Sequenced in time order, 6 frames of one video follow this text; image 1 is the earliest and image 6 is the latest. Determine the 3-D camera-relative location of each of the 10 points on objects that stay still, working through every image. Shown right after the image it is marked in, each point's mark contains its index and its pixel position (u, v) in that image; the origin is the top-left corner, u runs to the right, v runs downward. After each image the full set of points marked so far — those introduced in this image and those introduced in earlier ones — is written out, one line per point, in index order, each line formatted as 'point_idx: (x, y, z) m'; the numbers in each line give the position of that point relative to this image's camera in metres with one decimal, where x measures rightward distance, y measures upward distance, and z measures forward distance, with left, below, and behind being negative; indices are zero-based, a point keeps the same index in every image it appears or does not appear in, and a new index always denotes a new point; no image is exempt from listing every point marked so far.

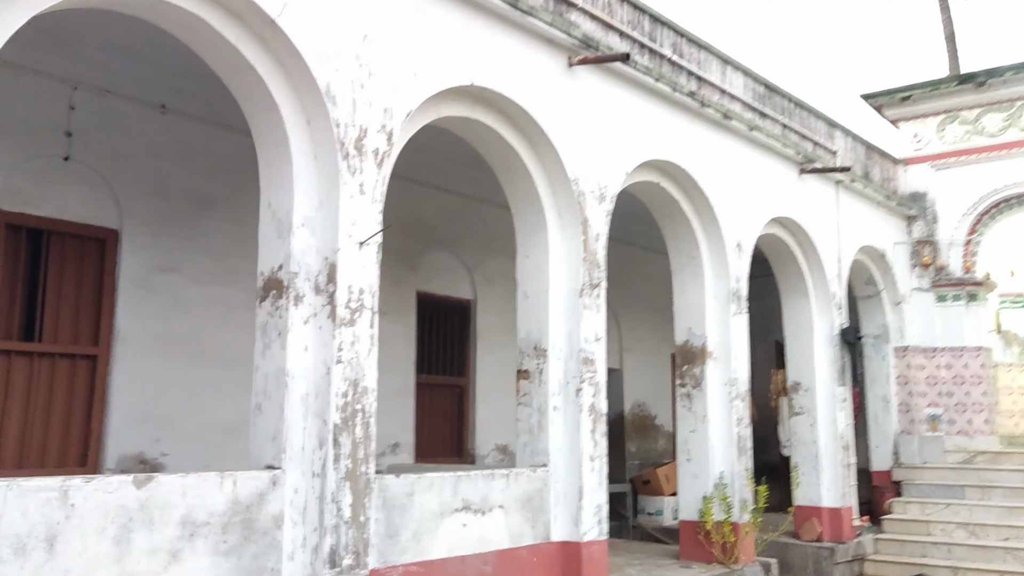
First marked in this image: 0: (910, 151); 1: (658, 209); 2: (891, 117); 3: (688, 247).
0: (+4.6, +1.6, +10.0) m
1: (+1.2, +0.7, +7.1) m
2: (+4.4, +2.0, +10.2) m
3: (+1.5, +0.3, +7.2) m
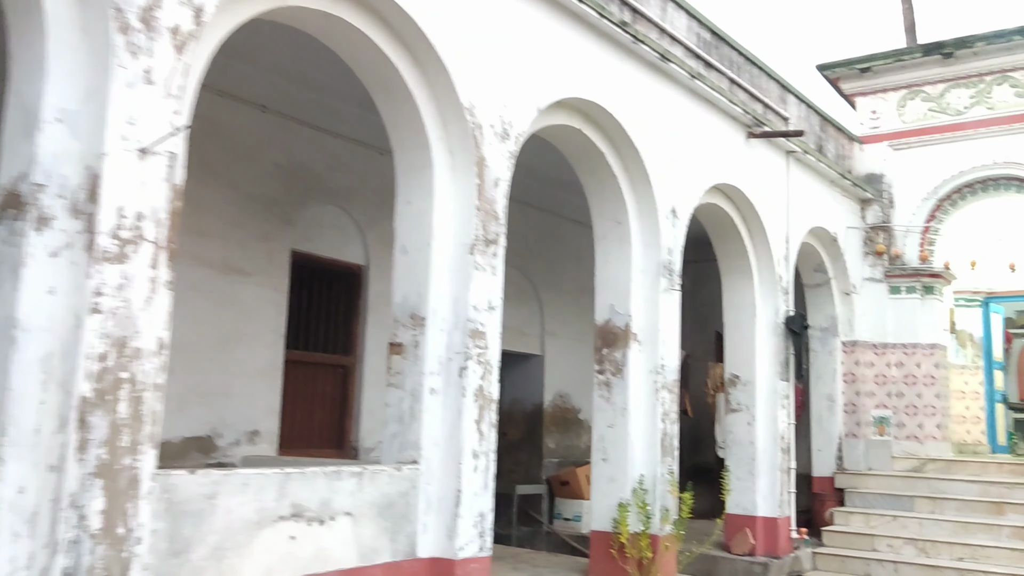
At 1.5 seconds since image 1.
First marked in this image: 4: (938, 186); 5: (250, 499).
0: (+3.8, +1.7, +9.1) m
1: (+0.5, +0.9, +6.0) m
2: (+3.6, +2.1, +9.3) m
3: (+0.7, +0.6, +6.1) m
4: (+4.3, +1.0, +8.7) m
5: (-1.1, -0.9, +3.5) m
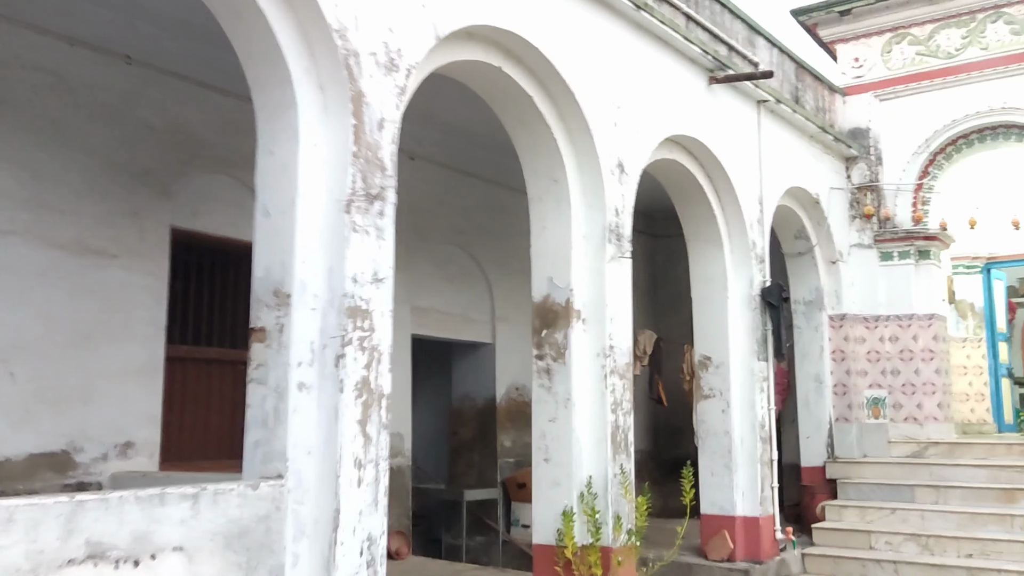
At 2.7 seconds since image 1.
0: (+3.2, +2.0, +8.2) m
1: (0.0, +1.1, +5.1) m
2: (+3.0, +2.4, +8.3) m
3: (+0.2, +0.7, +5.2) m
4: (+3.8, +1.3, +7.8) m
5: (-1.5, -0.8, +2.6) m
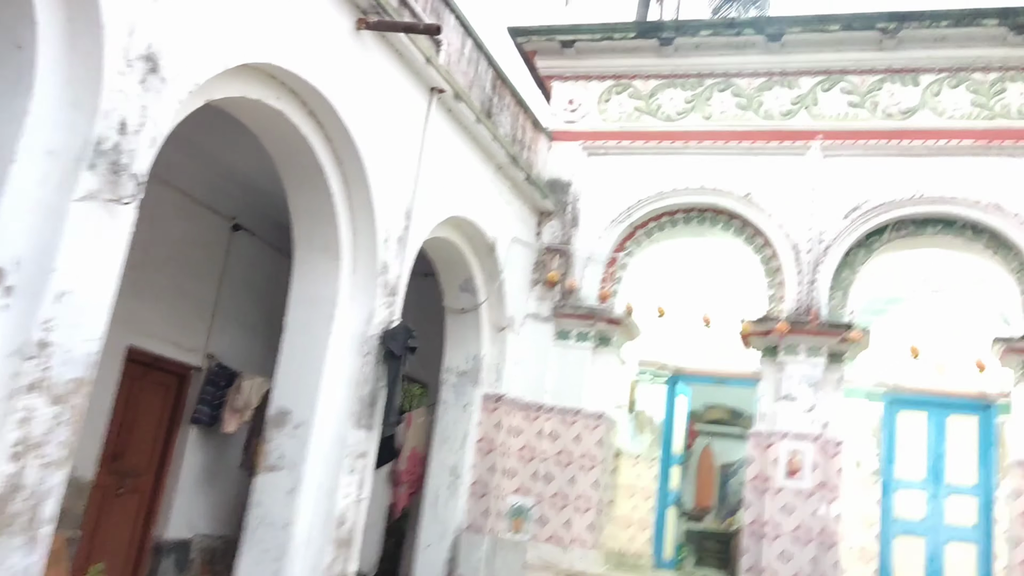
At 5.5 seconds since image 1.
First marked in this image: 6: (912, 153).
0: (+0.4, +1.3, +6.9) m
1: (-1.9, +1.3, +2.9) m
2: (+0.2, +1.8, +7.0) m
3: (-1.7, +0.9, +3.0) m
4: (+0.9, +0.6, +6.5) m
5: (-2.9, 0.0, -0.1) m
6: (+2.8, +0.9, +6.0) m
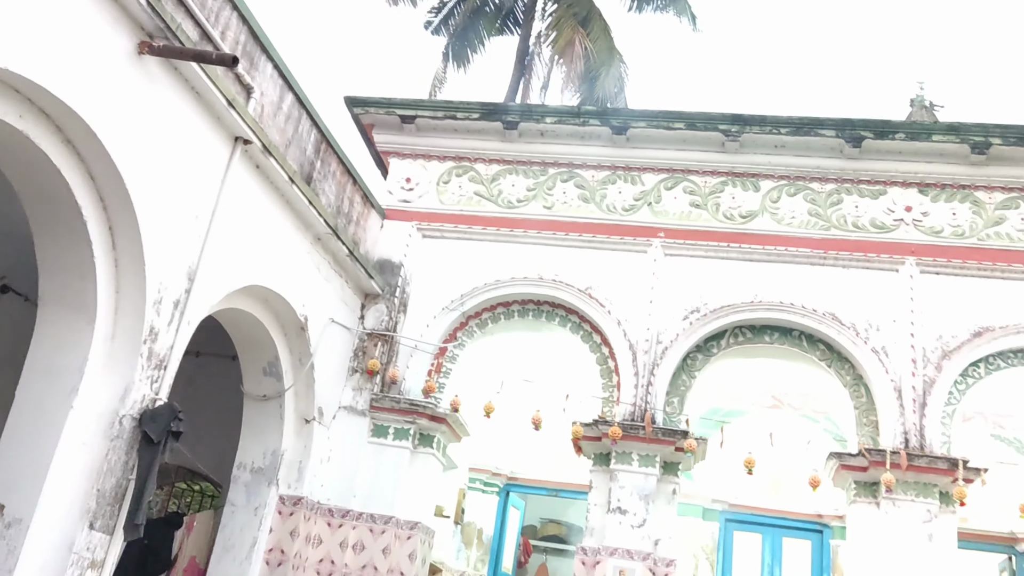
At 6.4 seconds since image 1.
0: (-0.9, +0.7, +6.4) m
1: (-2.5, +1.3, +2.1) m
2: (-1.0, +1.1, +6.6) m
3: (-2.4, +0.9, +2.2) m
4: (-0.3, 0.0, +6.0) m
5: (-3.1, +0.4, -1.1) m
6: (+1.6, +0.2, +5.8) m
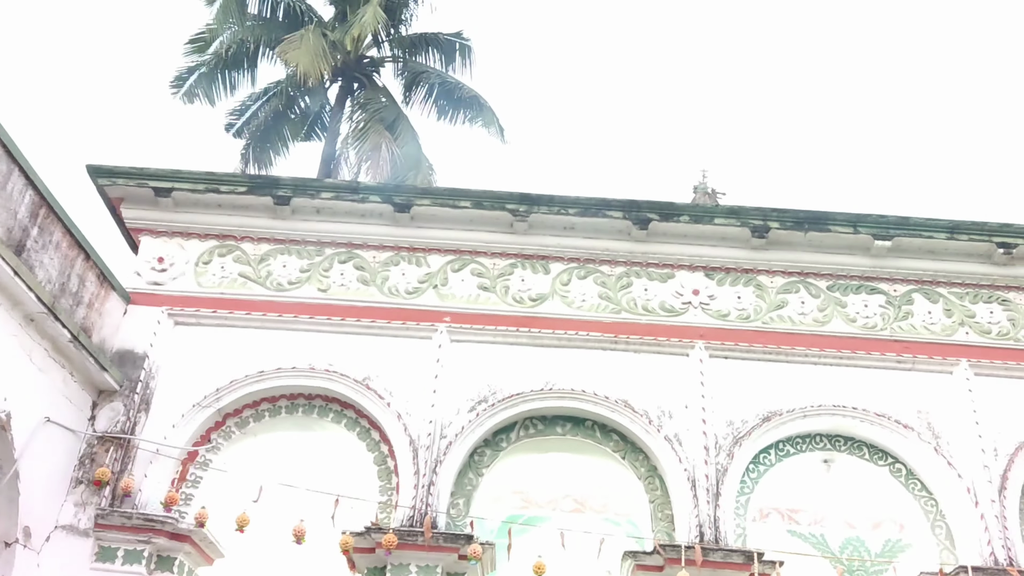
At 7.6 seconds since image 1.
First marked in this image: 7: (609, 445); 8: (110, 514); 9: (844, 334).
0: (-2.4, 0.0, +5.6) m
1: (-3.2, +1.3, +1.2) m
2: (-2.6, +0.4, +5.8) m
3: (-3.0, +0.9, +1.3) m
4: (-1.8, -0.6, +5.3) m
5: (-3.1, +0.9, -2.2) m
6: (+0.2, -0.4, +5.5) m
7: (+0.6, -1.0, +5.3) m
8: (-2.2, -1.3, +4.8) m
9: (+2.1, -0.3, +5.6) m
